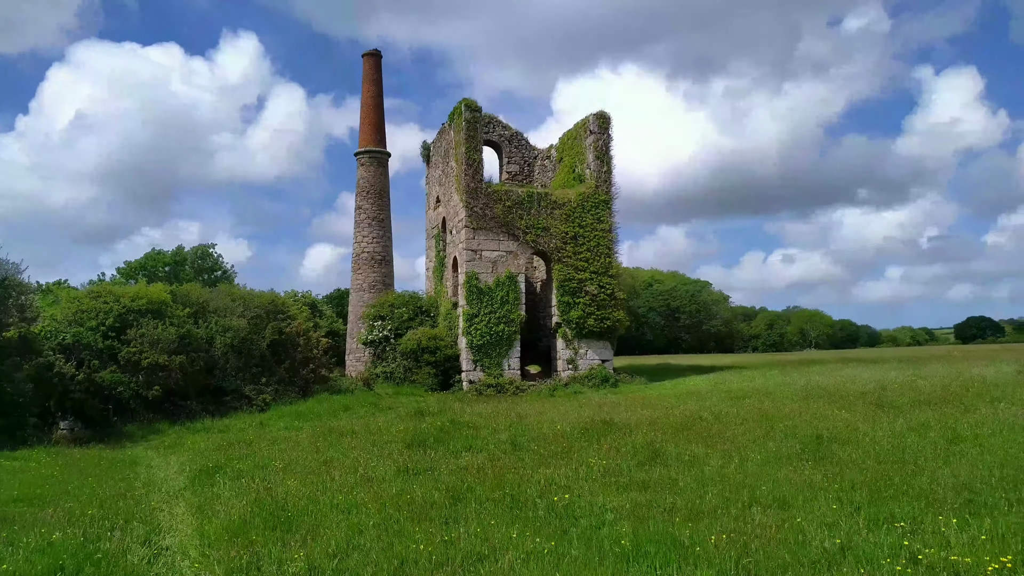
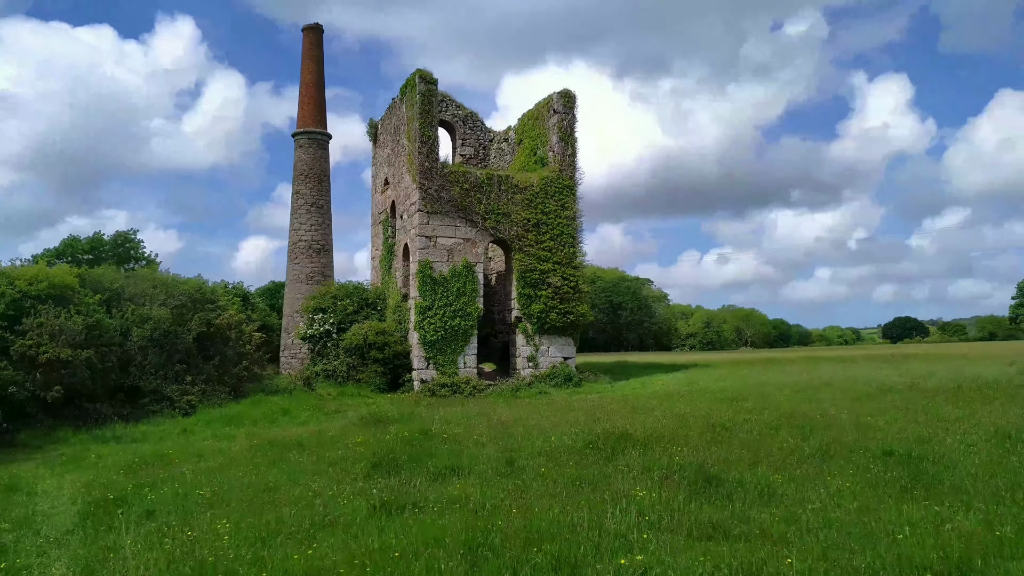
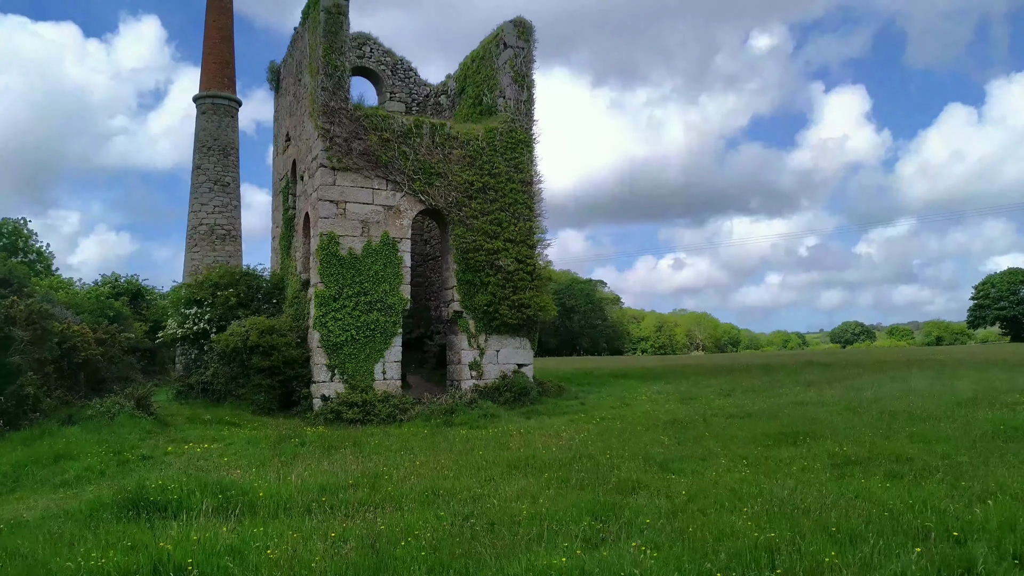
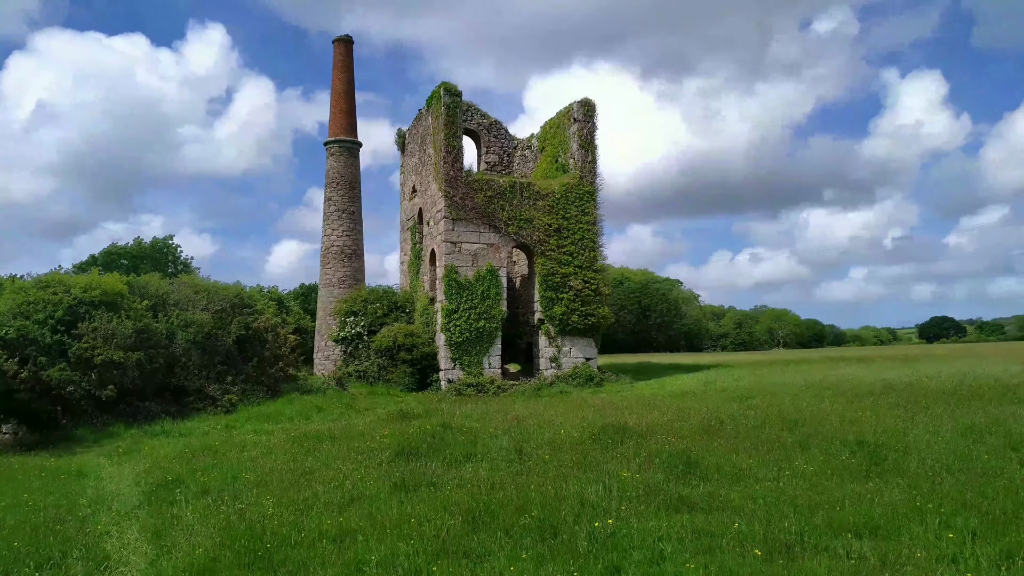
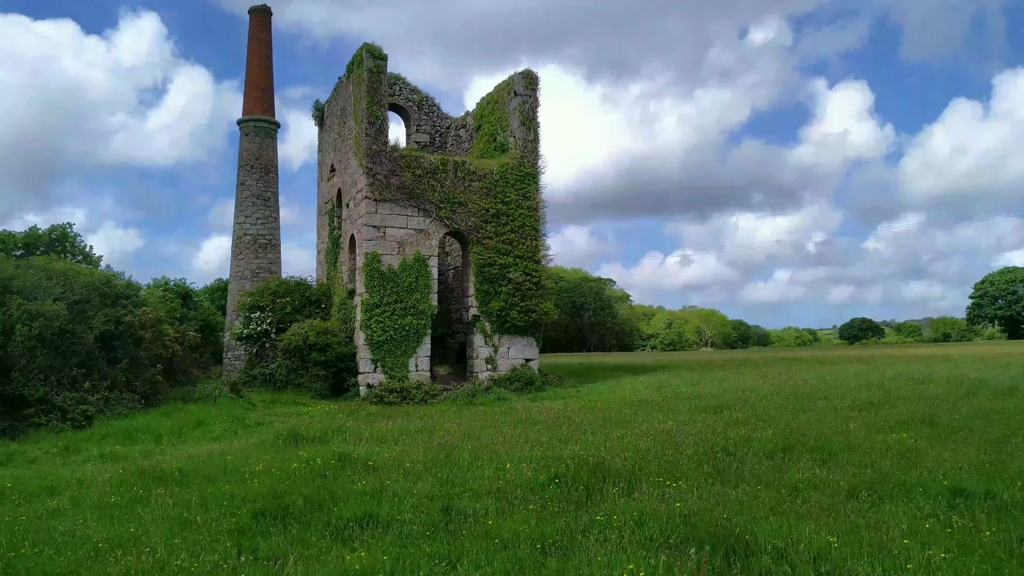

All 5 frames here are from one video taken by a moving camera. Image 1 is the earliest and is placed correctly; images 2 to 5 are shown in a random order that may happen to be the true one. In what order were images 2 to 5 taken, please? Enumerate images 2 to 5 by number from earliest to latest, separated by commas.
4, 2, 5, 3
